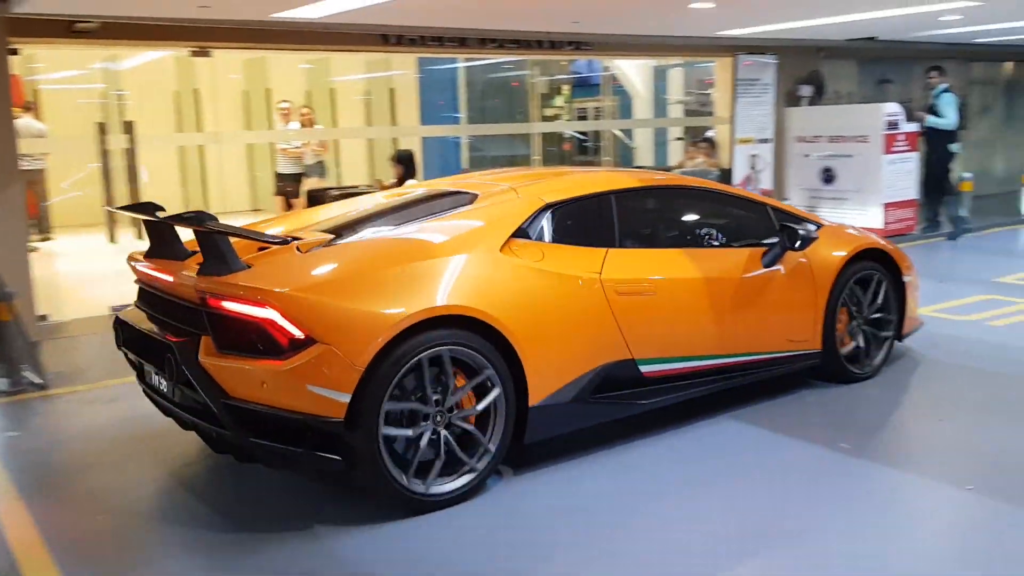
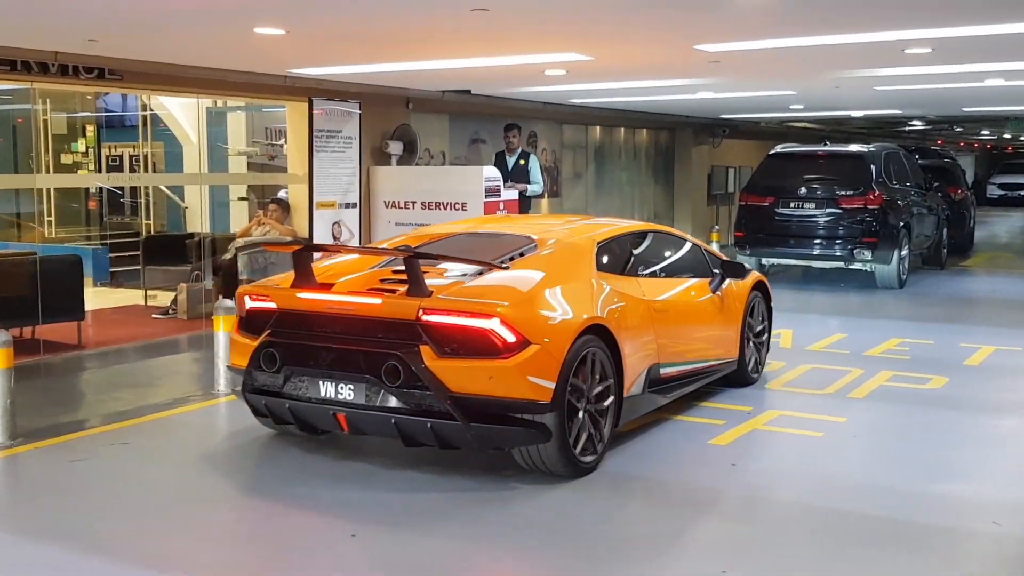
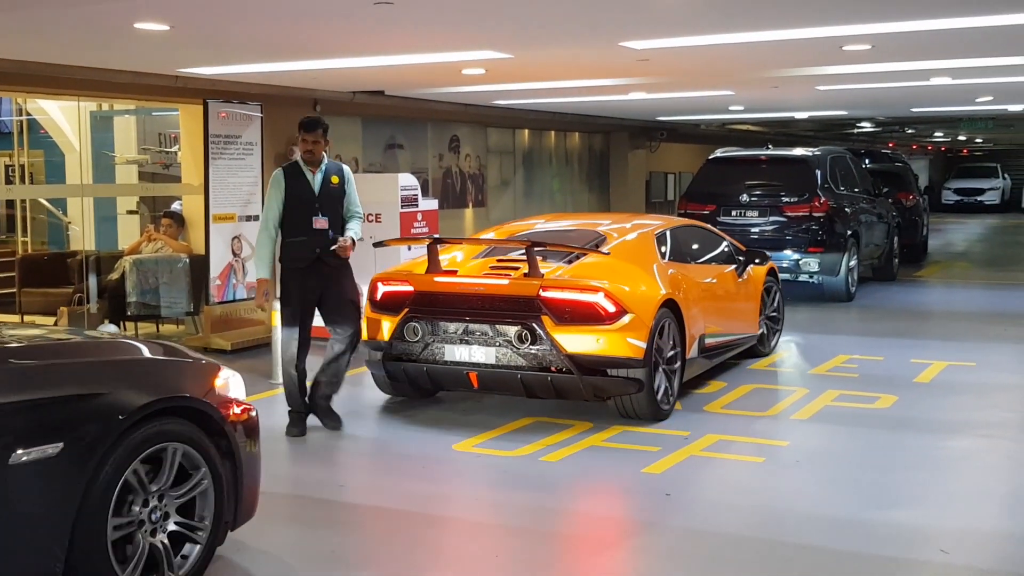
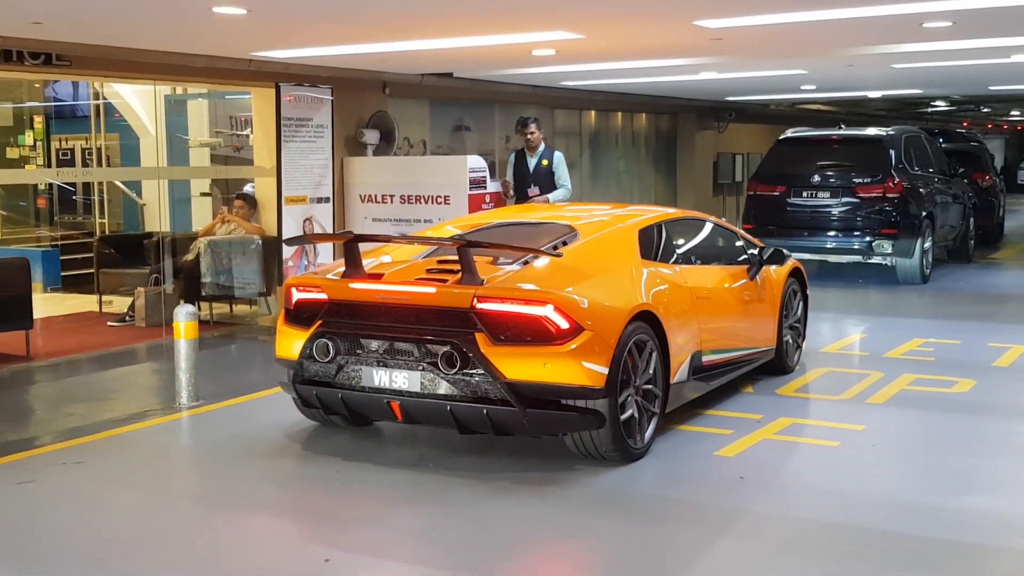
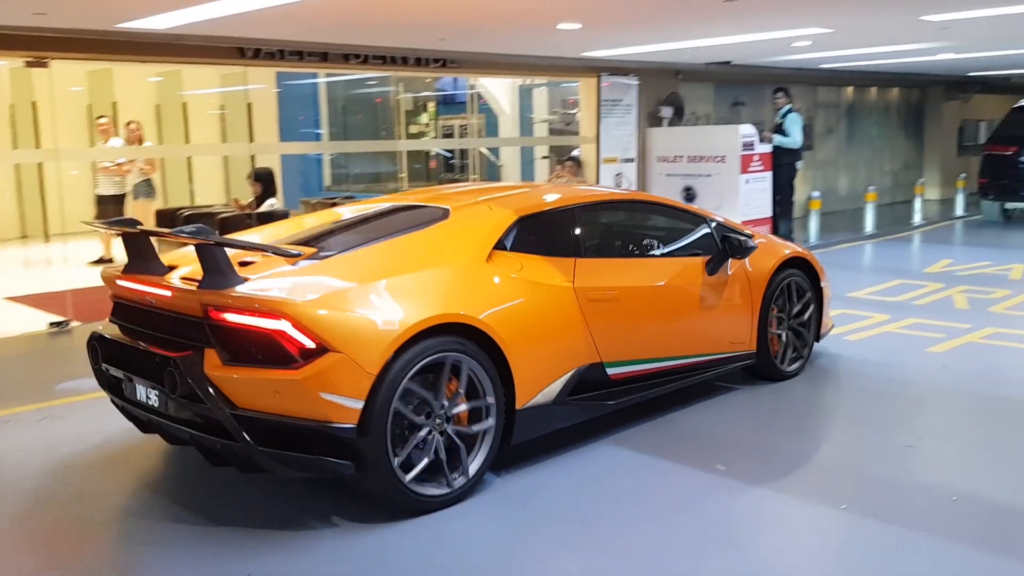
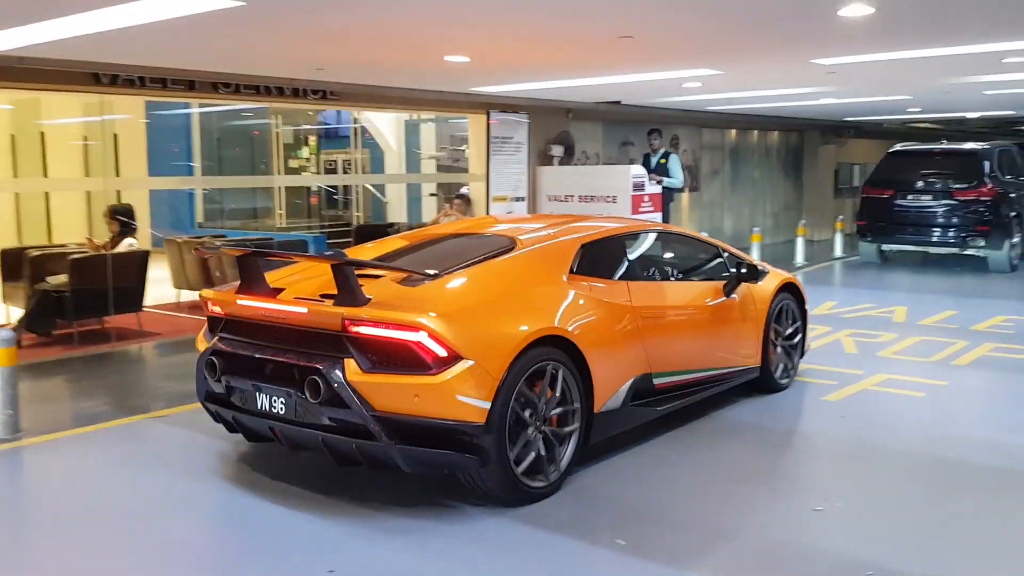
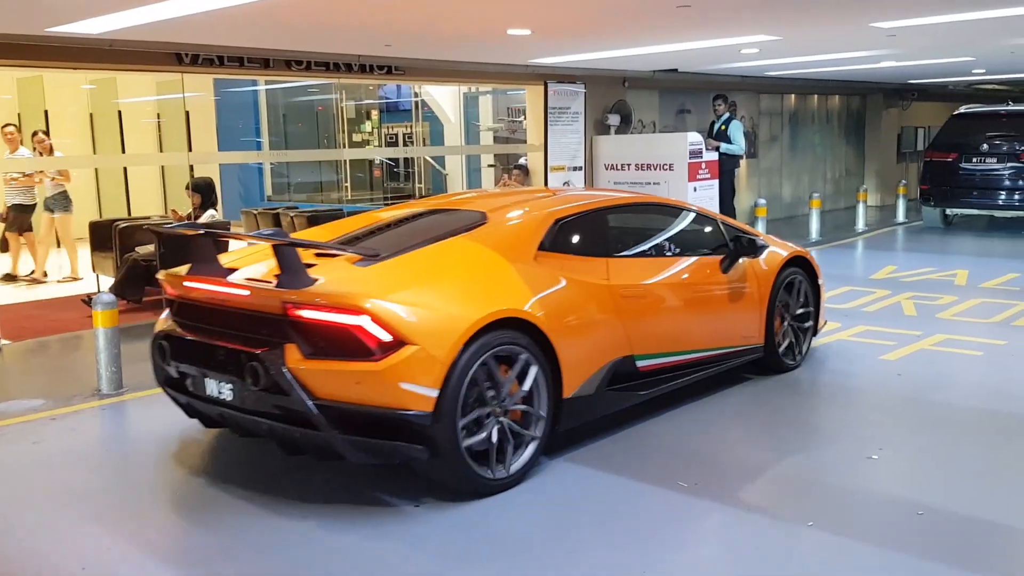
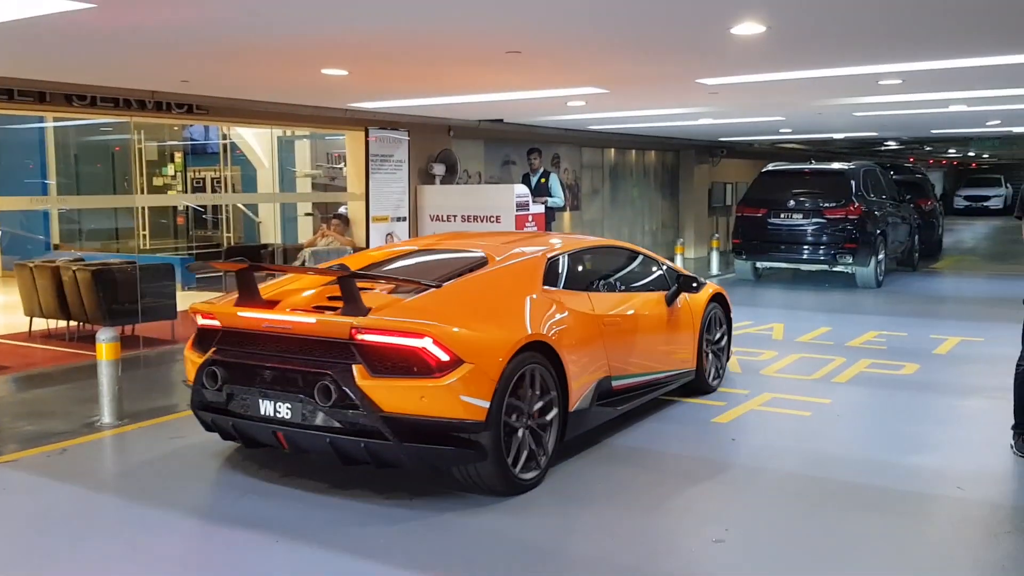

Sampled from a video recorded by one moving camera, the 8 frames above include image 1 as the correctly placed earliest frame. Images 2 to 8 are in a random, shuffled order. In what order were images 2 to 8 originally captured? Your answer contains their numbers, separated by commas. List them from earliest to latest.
5, 7, 6, 8, 2, 4, 3
